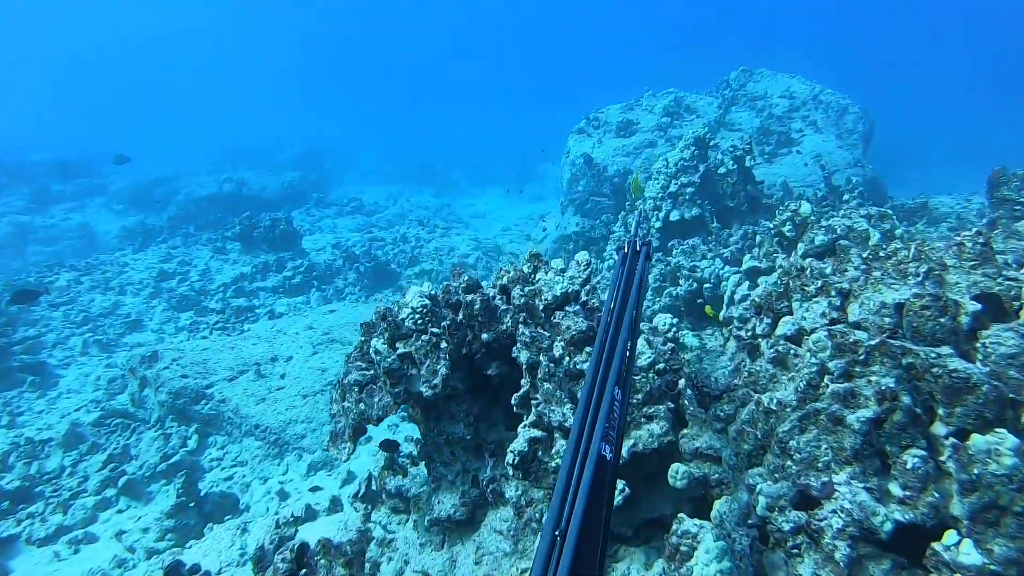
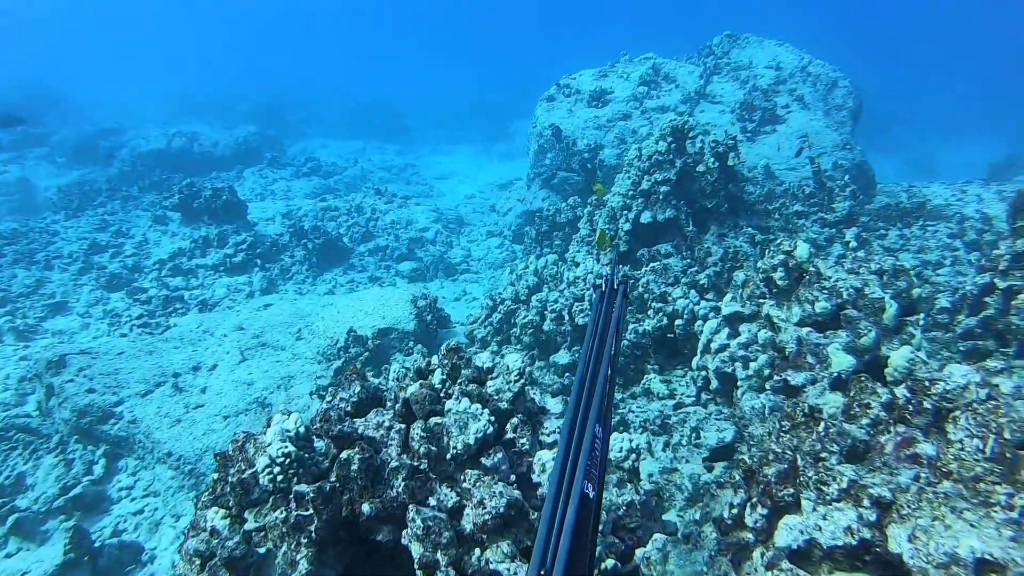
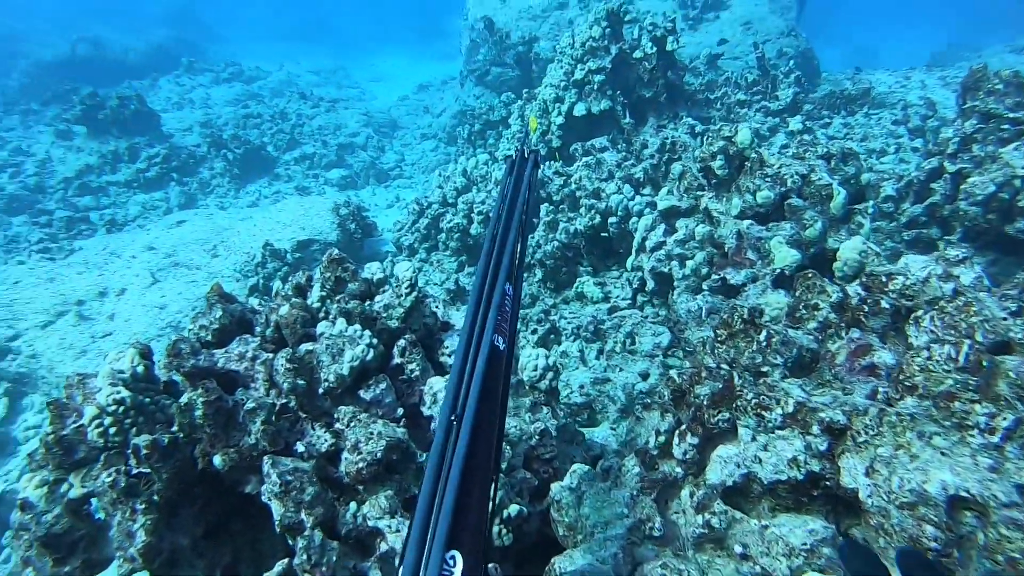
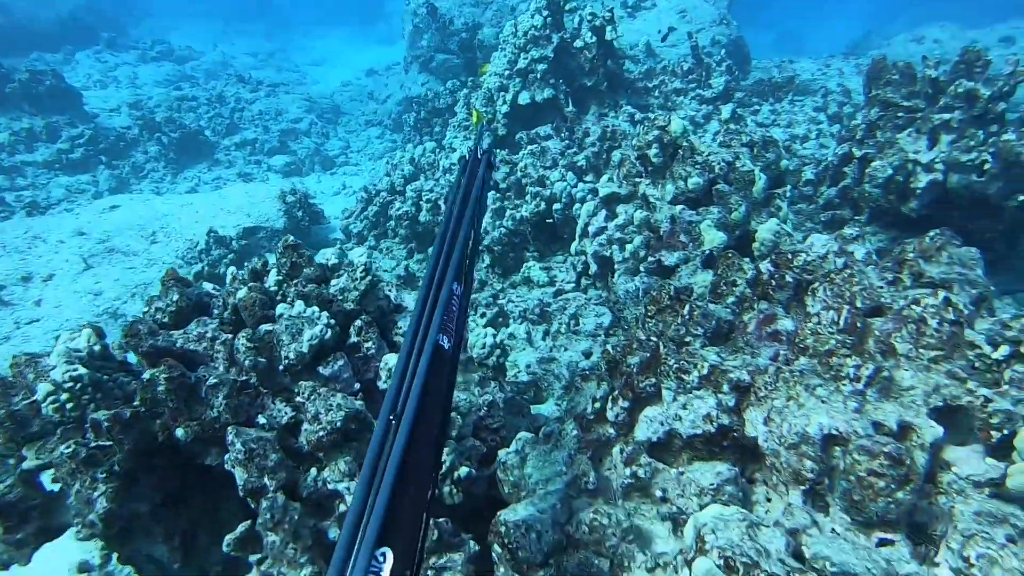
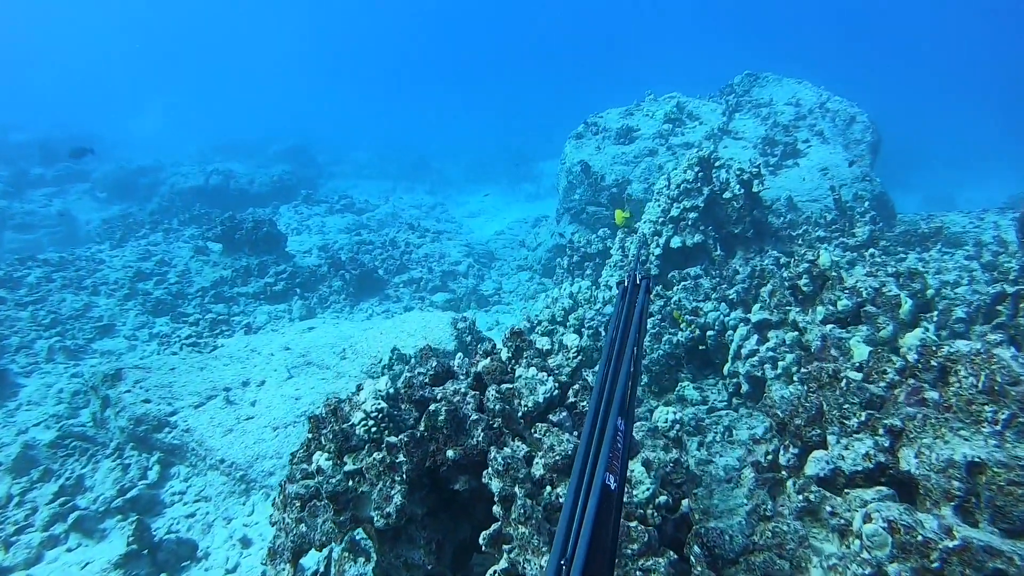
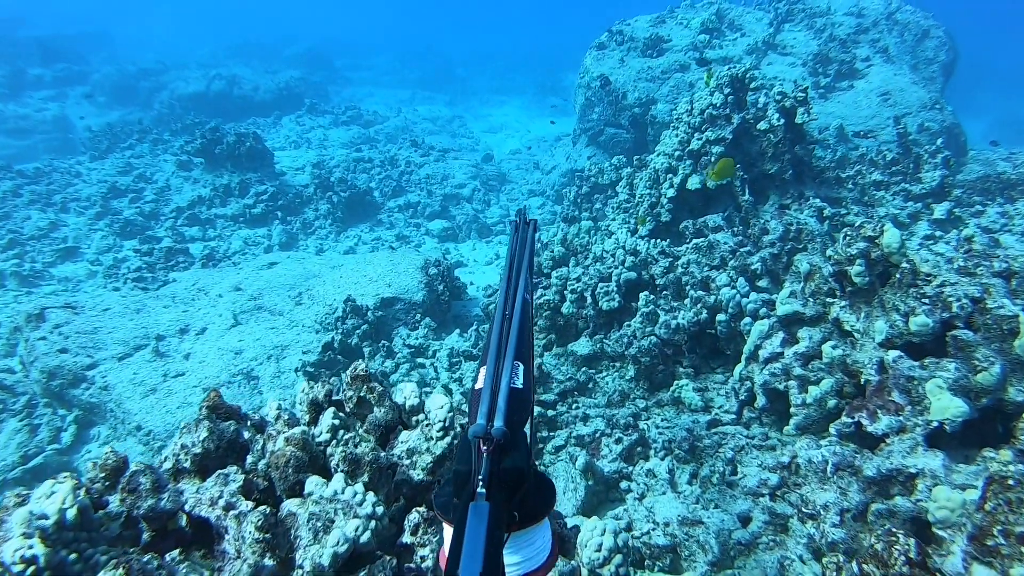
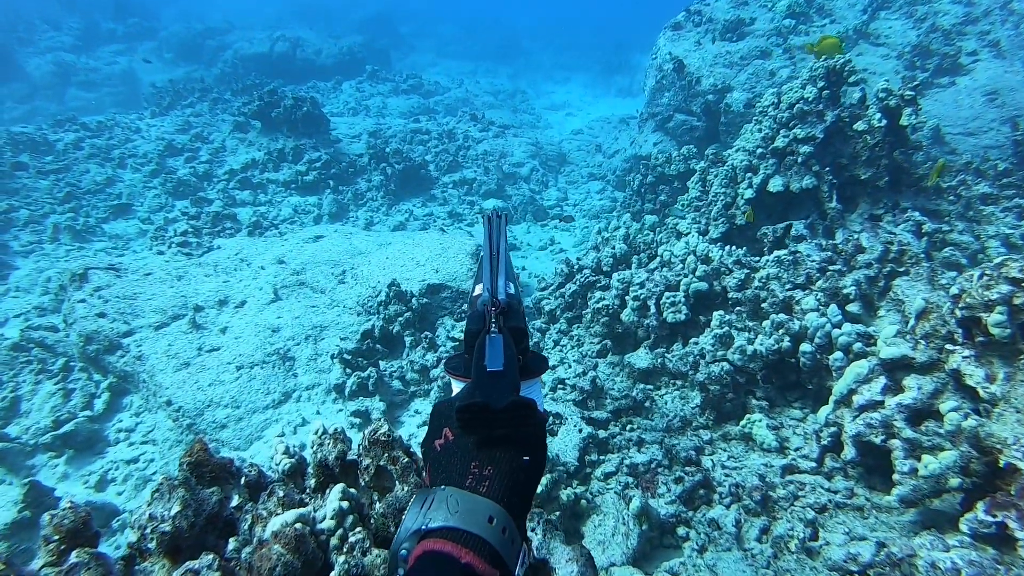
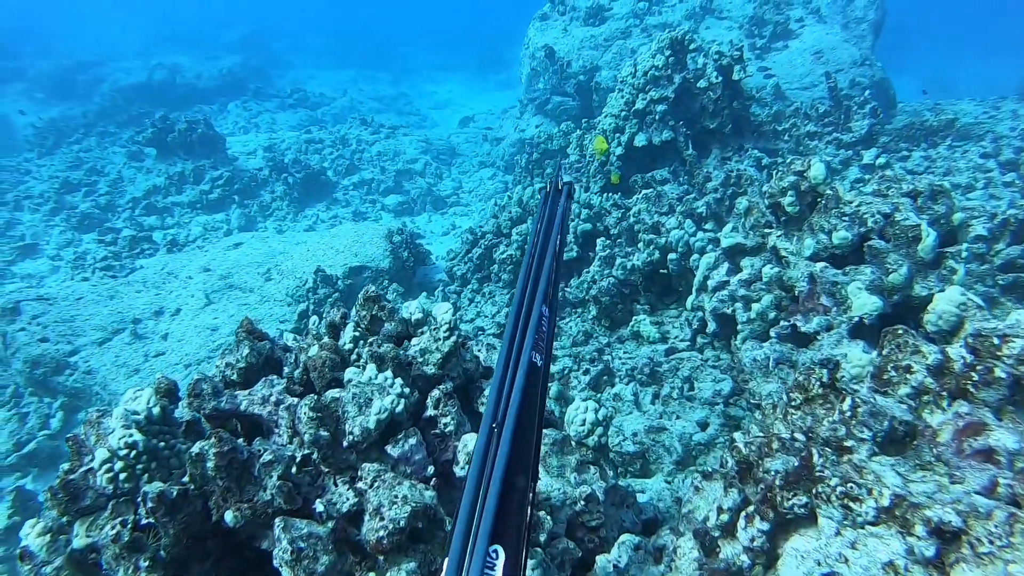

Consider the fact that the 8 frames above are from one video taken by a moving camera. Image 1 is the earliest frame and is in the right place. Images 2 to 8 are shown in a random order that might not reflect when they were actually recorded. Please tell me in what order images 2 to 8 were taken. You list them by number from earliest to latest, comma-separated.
5, 2, 4, 3, 8, 6, 7
